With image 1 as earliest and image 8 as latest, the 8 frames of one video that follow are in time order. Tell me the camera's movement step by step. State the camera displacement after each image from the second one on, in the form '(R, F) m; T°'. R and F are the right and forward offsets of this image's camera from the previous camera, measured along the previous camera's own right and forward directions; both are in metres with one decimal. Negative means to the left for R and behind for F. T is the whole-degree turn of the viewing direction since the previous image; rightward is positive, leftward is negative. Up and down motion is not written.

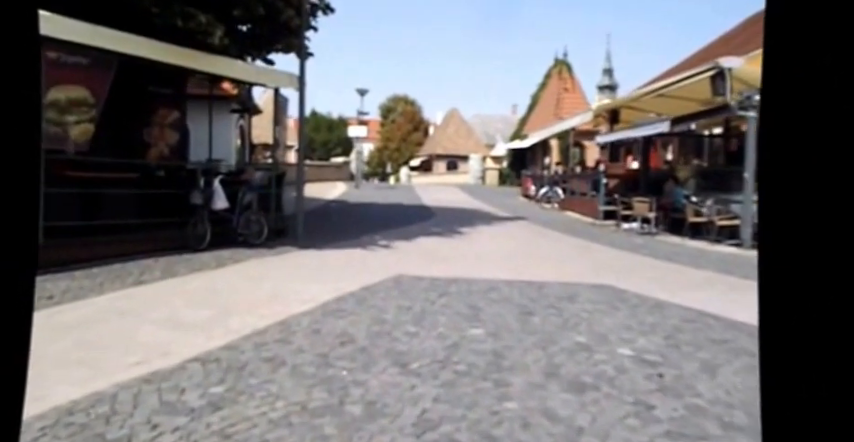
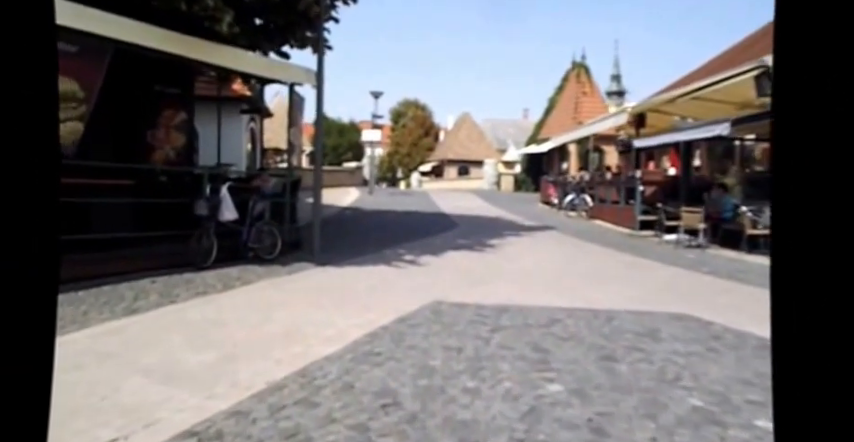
(-0.5, +1.5) m; -1°
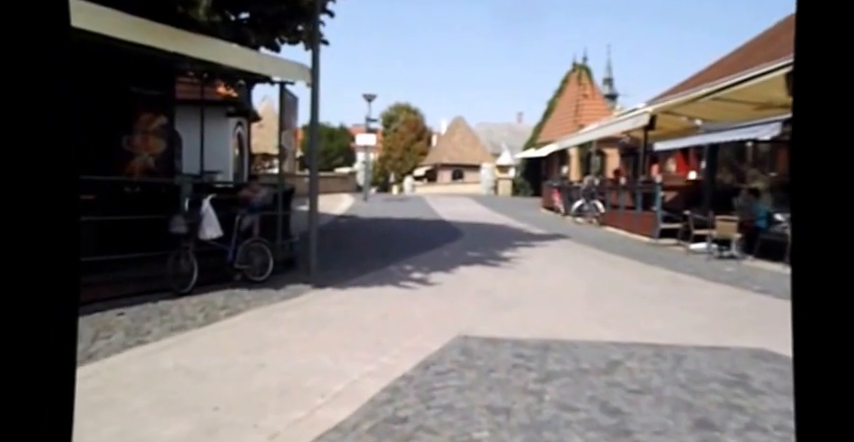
(-0.4, +1.5) m; +1°
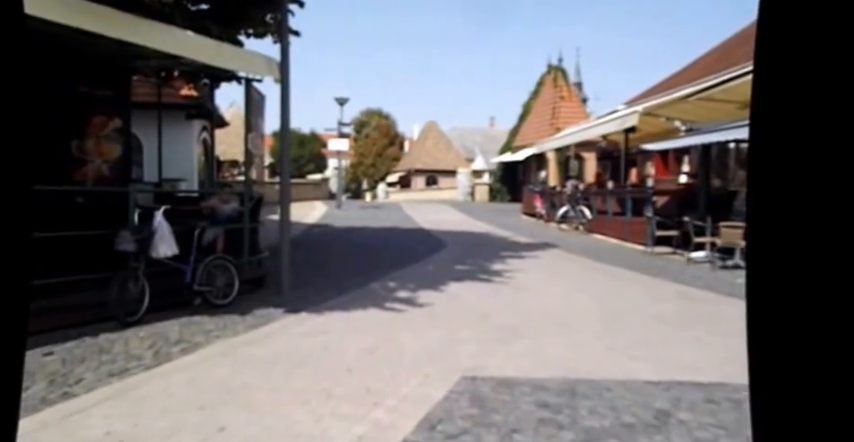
(-0.2, +1.3) m; +3°
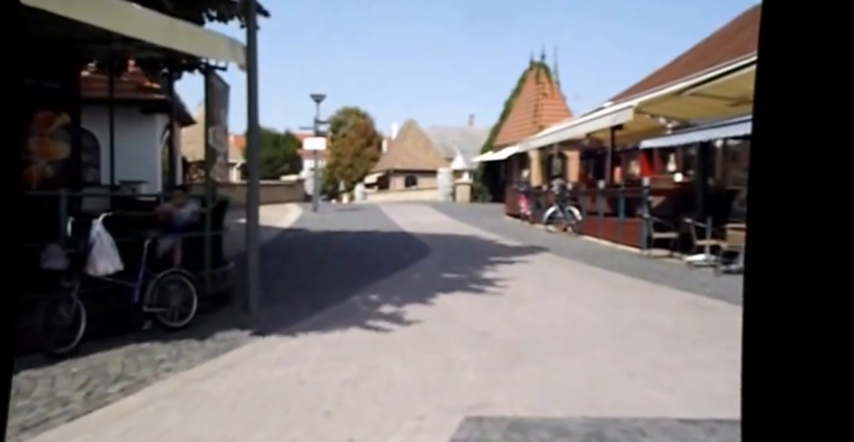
(-0.1, +1.1) m; +2°
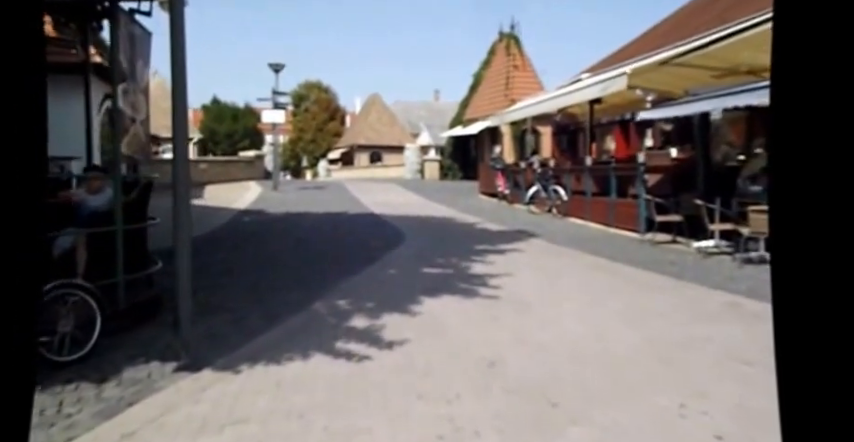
(-0.2, +2.1) m; +3°
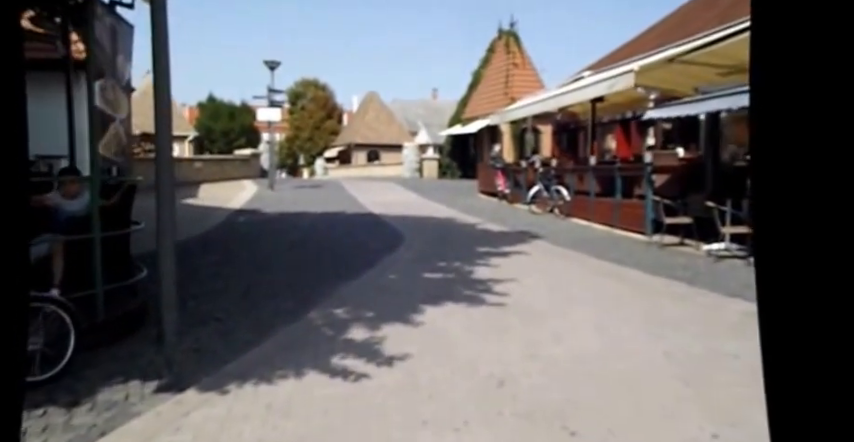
(-0.1, +0.5) m; 0°
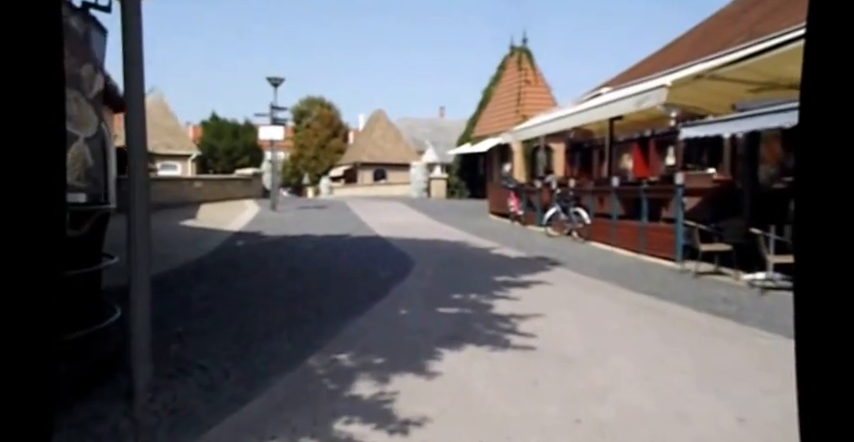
(-0.1, +1.0) m; -1°
